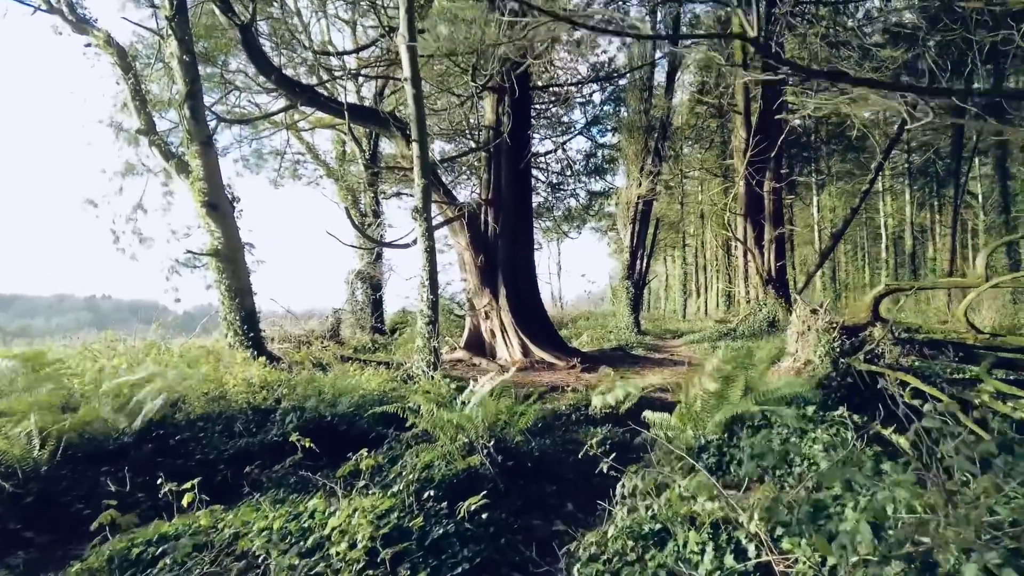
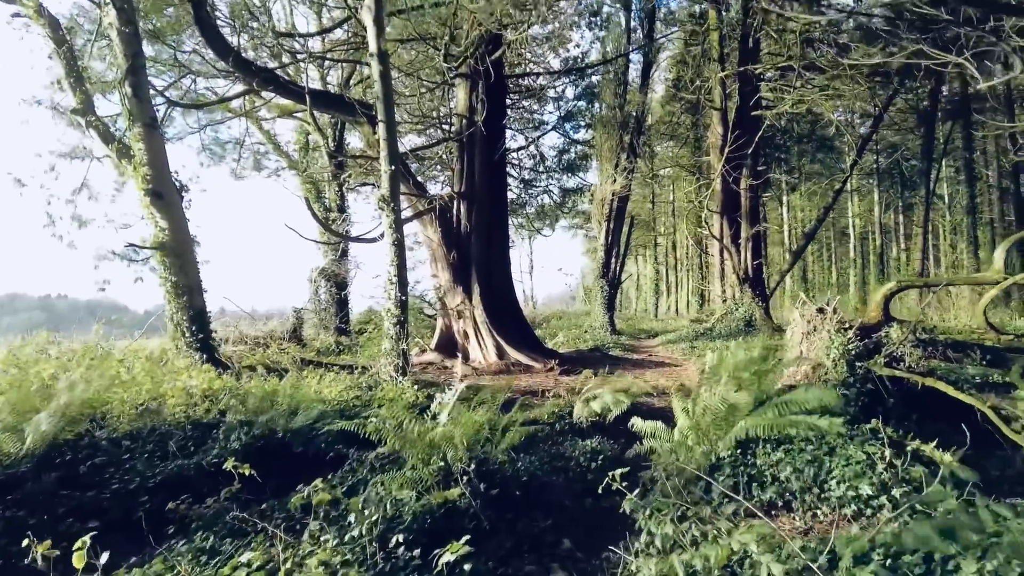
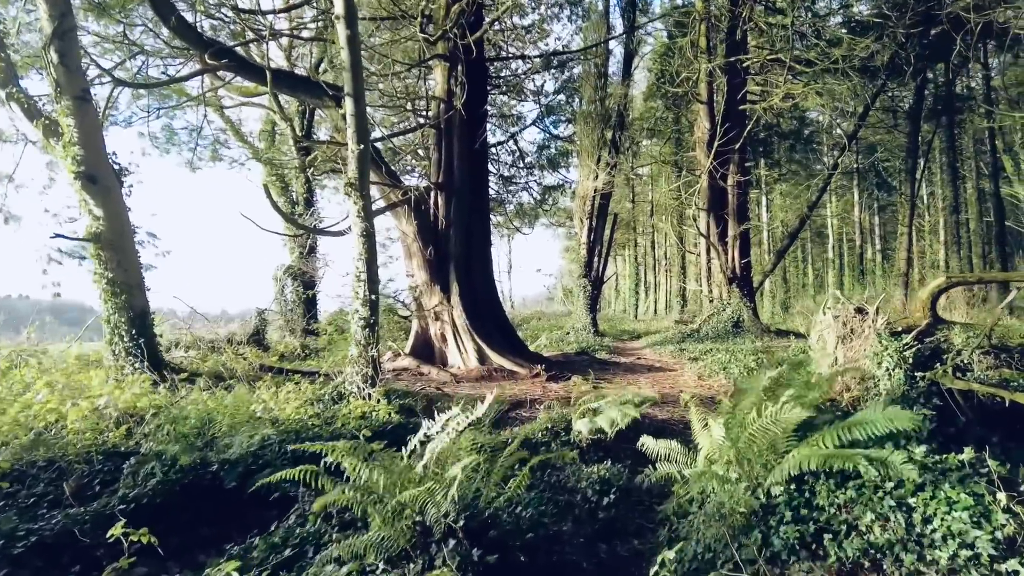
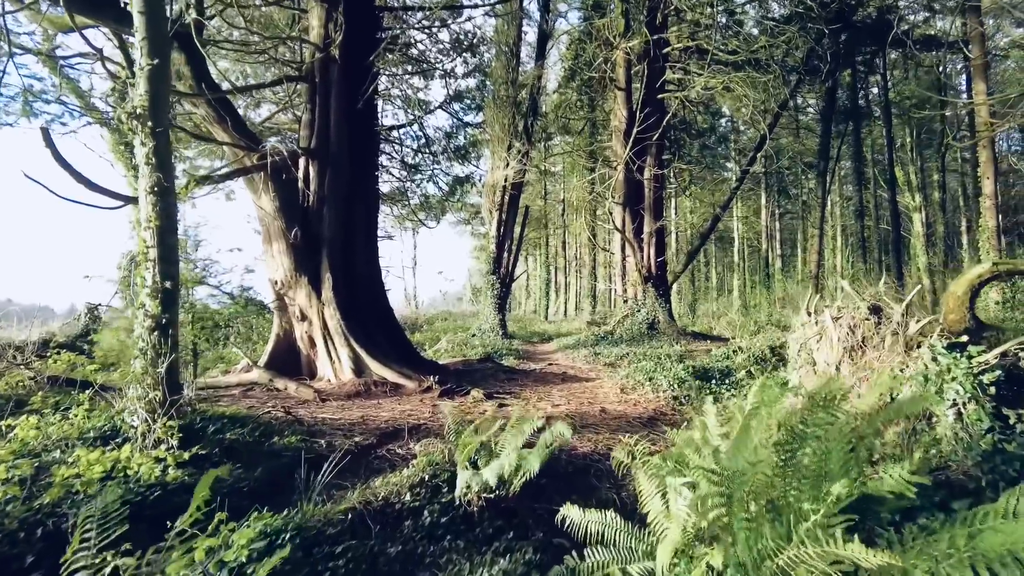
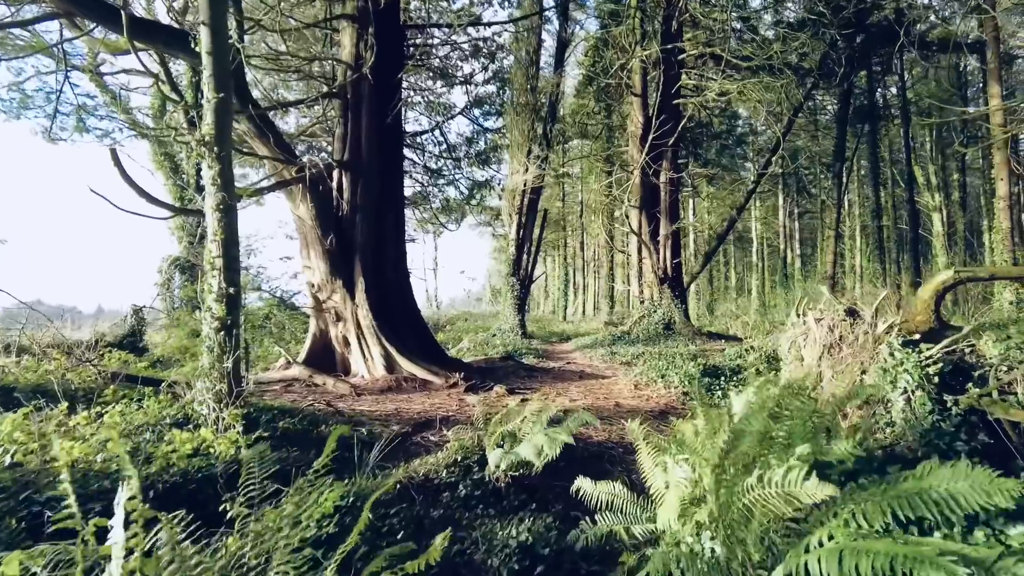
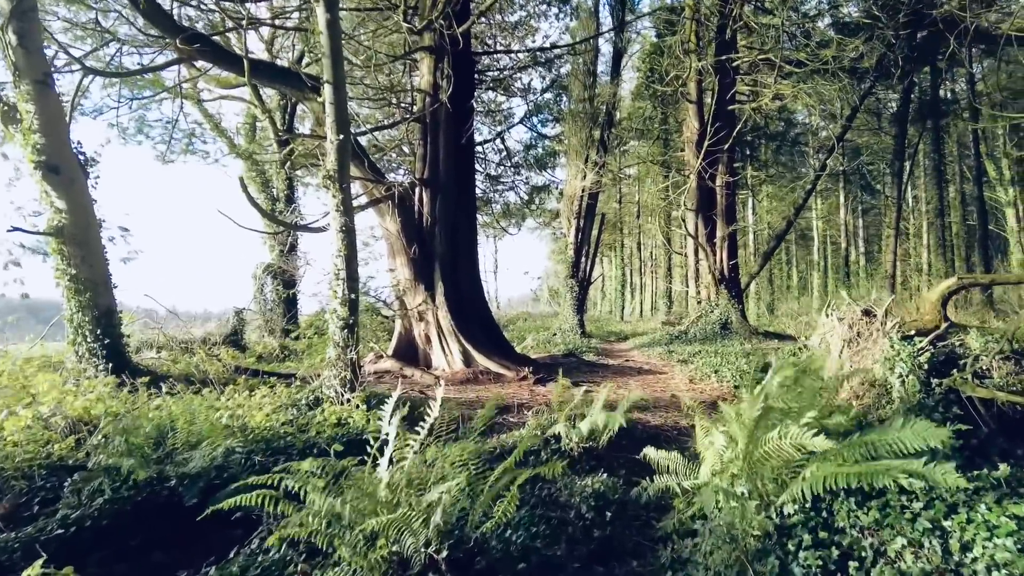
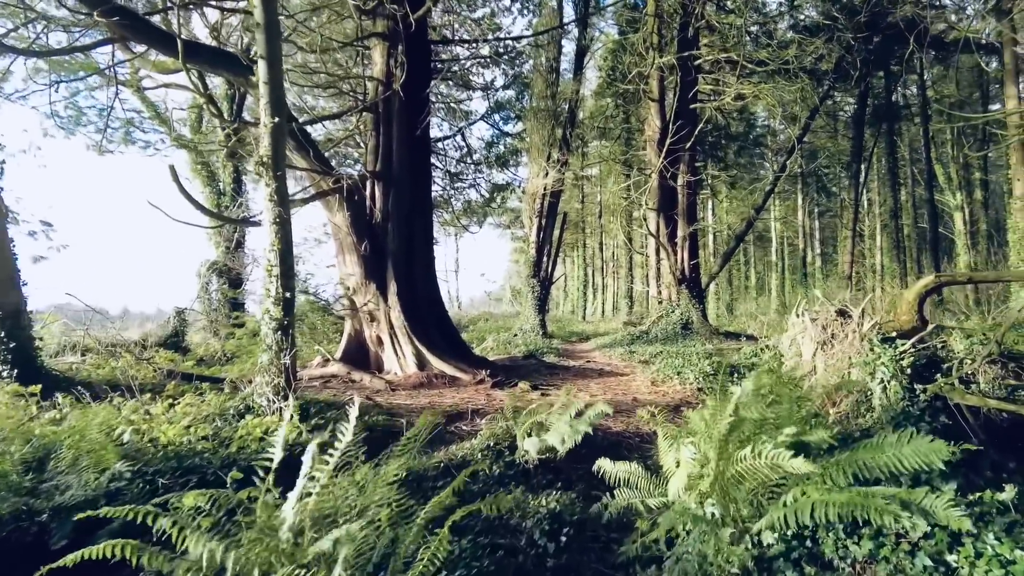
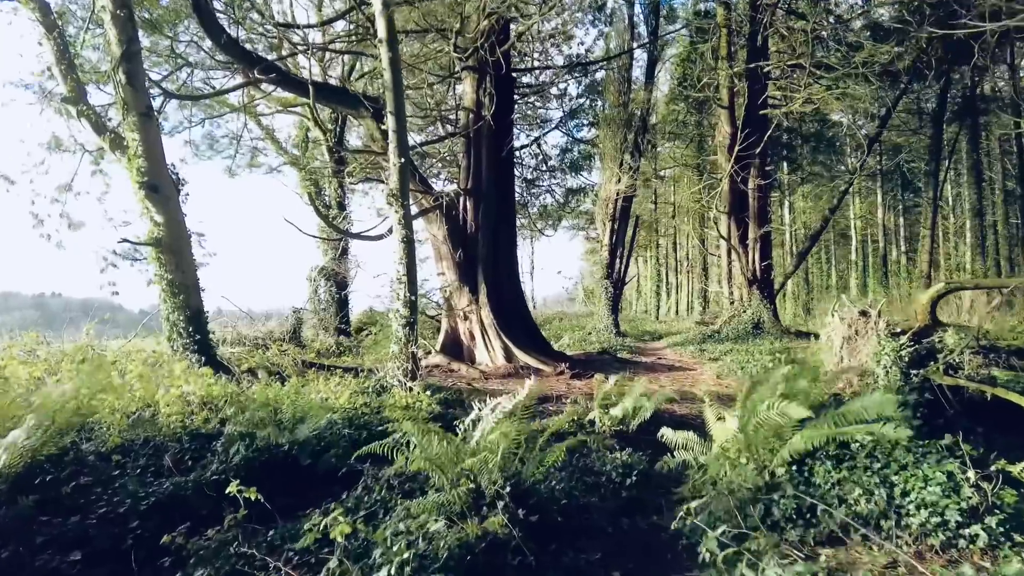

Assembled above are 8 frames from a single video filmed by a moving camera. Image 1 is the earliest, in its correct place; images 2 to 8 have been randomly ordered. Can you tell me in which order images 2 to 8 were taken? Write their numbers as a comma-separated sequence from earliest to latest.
2, 8, 3, 6, 7, 5, 4
